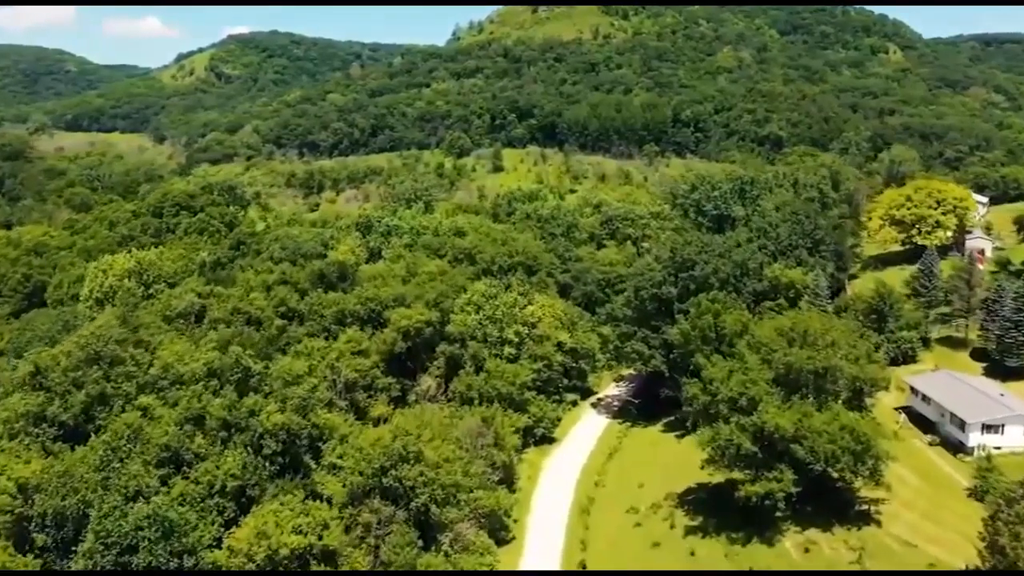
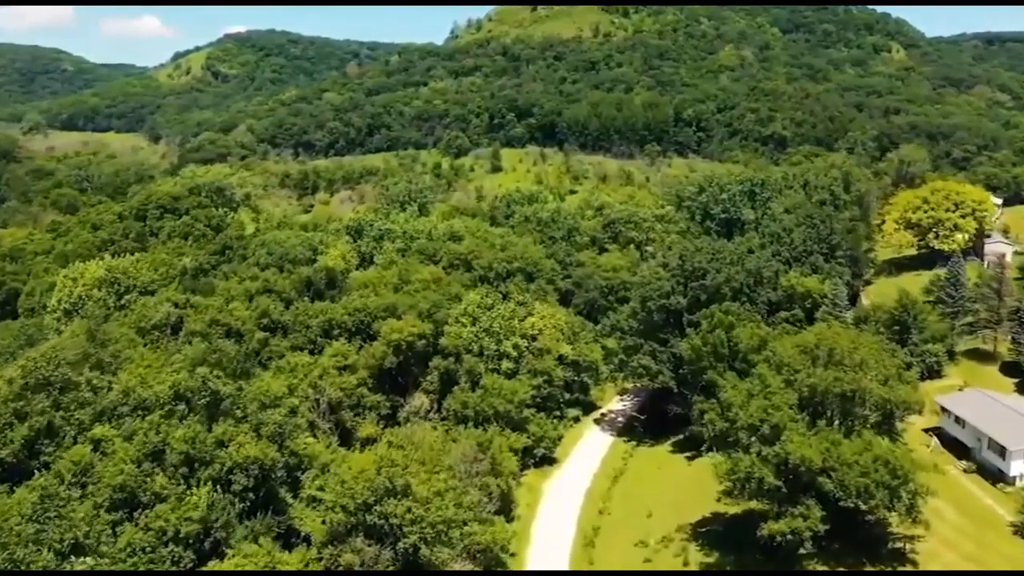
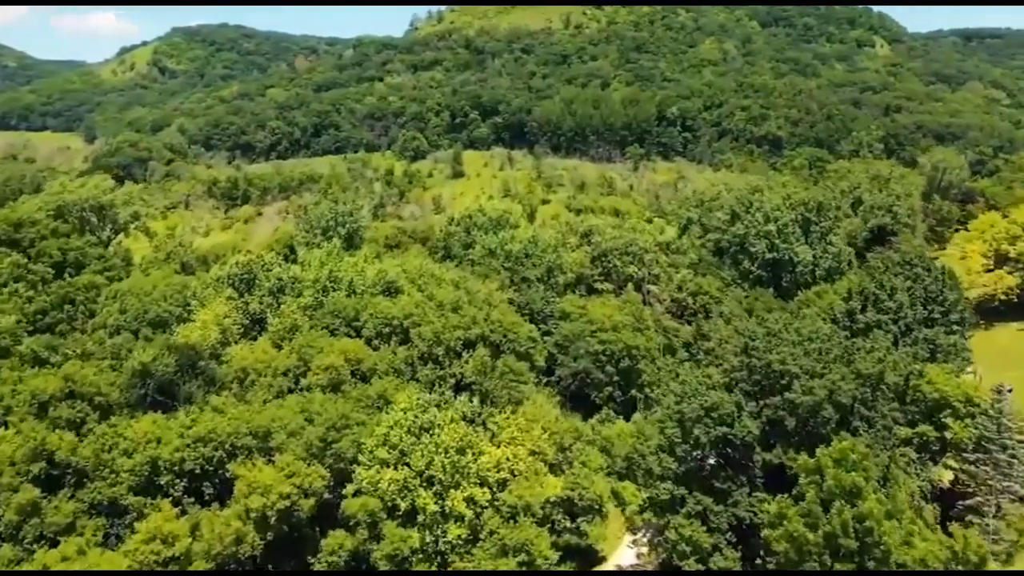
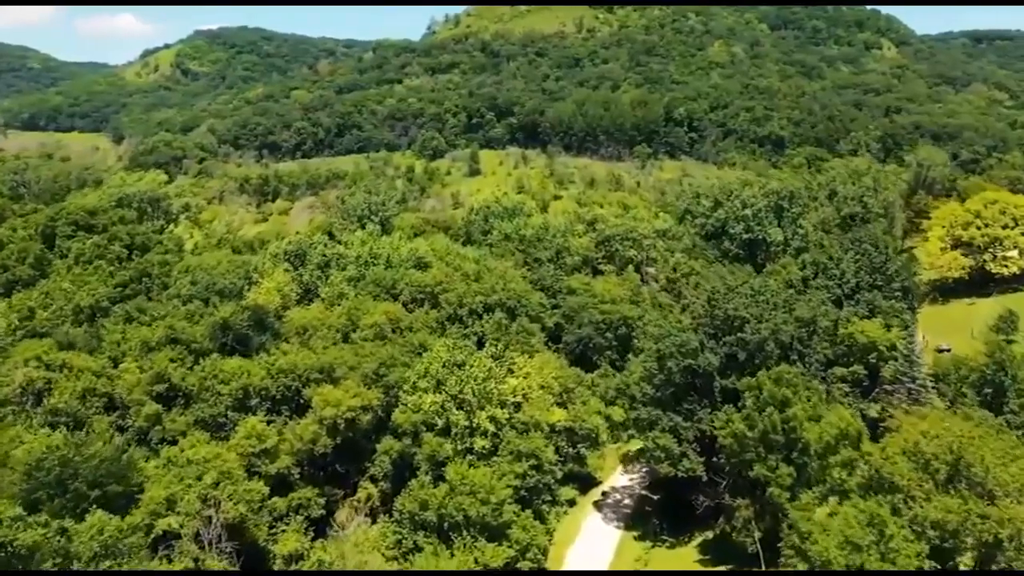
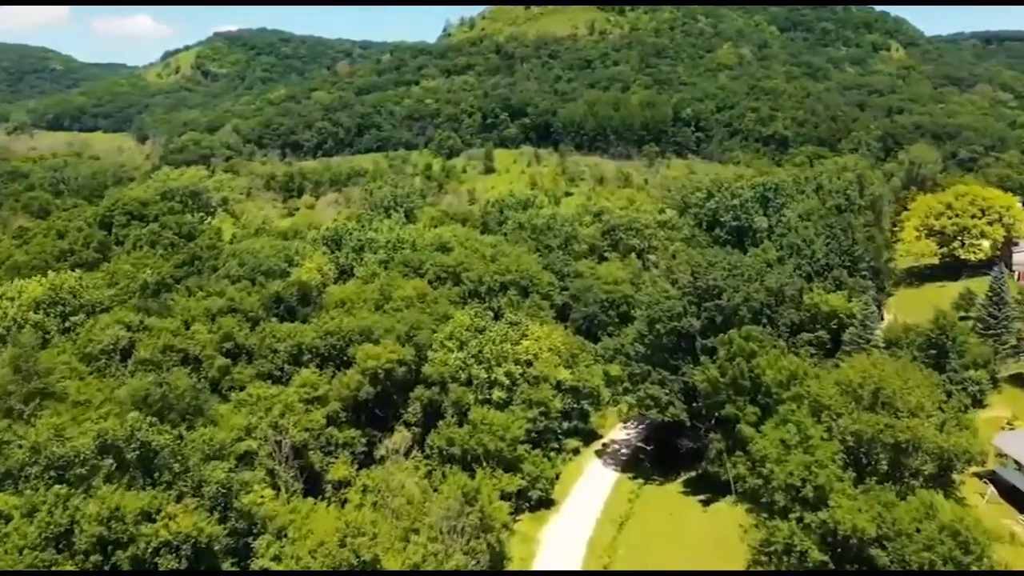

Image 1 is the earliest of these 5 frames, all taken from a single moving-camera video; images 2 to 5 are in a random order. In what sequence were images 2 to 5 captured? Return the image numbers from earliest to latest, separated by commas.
2, 5, 4, 3
